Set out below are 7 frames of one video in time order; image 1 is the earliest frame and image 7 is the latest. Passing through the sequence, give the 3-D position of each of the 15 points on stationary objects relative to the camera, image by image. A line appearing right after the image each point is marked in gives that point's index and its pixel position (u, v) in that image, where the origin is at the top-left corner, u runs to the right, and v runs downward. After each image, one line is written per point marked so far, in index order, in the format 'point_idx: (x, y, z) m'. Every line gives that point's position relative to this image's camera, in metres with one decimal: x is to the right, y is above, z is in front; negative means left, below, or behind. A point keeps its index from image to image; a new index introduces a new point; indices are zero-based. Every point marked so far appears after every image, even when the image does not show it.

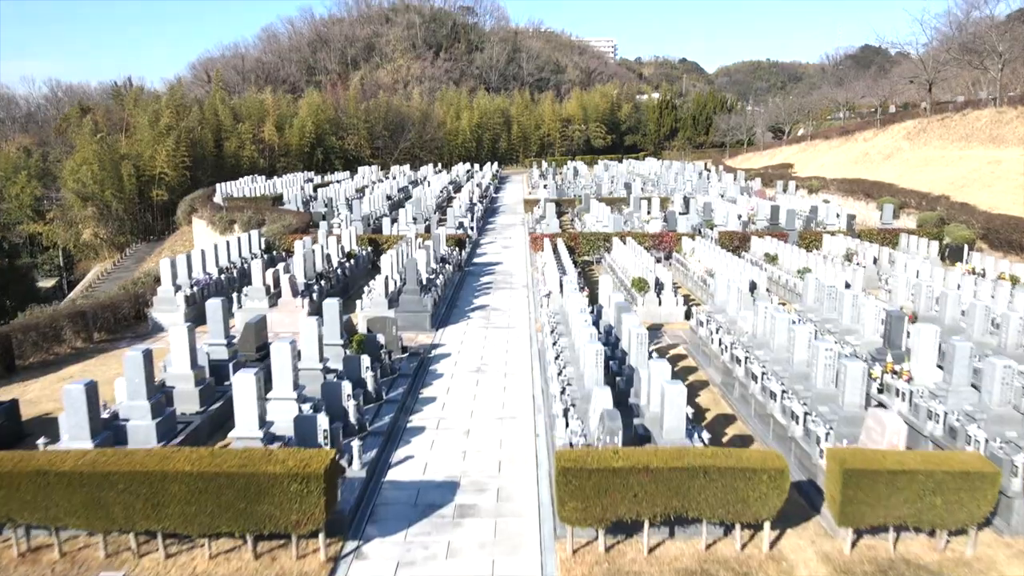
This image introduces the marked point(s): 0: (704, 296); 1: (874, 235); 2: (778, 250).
0: (+3.6, -0.2, +14.1) m
1: (+8.8, +1.3, +18.2) m
2: (+5.8, +0.8, +16.1) m
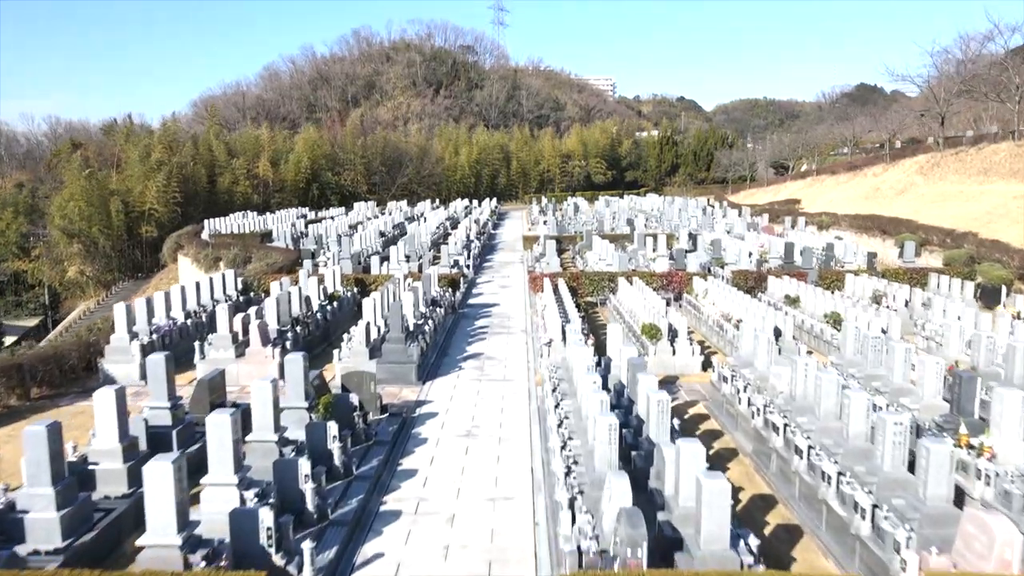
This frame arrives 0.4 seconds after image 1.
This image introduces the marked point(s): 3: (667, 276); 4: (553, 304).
0: (+3.6, -0.9, +12.7) m
1: (+8.8, +0.3, +16.9) m
2: (+5.7, -0.1, +14.8) m
3: (+3.5, +0.3, +17.0) m
4: (+0.8, -0.3, +14.3) m
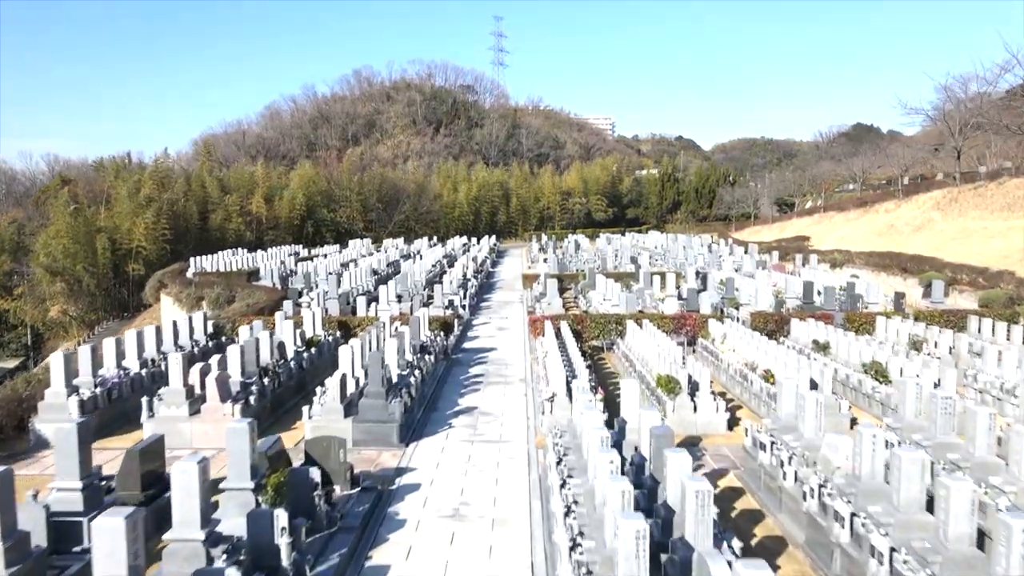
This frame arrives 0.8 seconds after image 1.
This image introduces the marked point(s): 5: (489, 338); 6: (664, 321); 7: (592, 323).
0: (+3.5, -1.6, +11.3) m
1: (+8.7, -0.6, +15.5) m
2: (+5.7, -0.9, +13.3) m
3: (+3.5, -0.6, +15.5) m
4: (+0.7, -1.1, +12.9) m
5: (-0.6, -1.2, +18.2) m
6: (+3.1, -0.7, +15.4) m
7: (+1.6, -0.7, +15.4) m
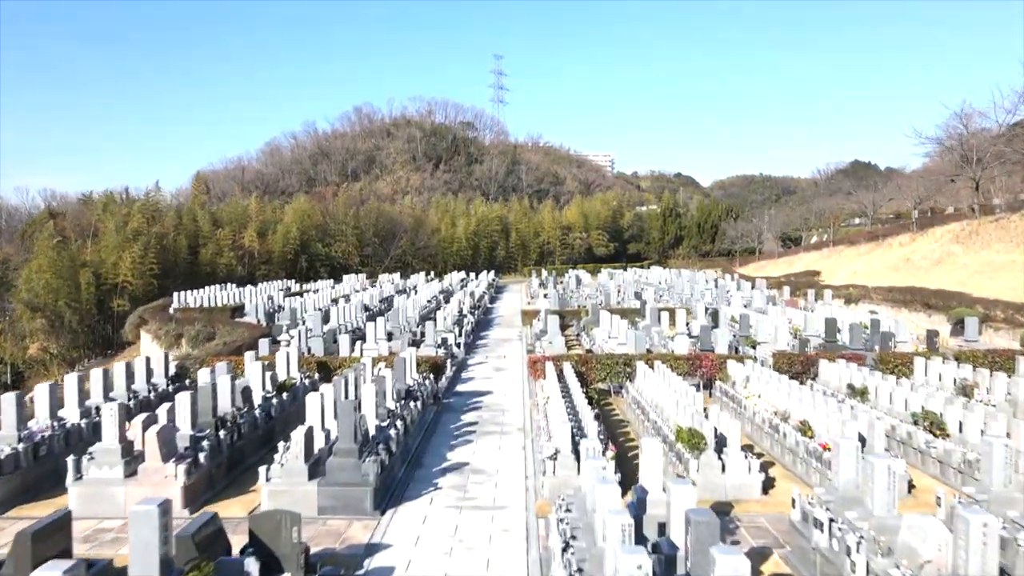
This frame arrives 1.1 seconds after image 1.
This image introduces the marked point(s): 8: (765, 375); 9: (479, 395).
0: (+3.5, -2.1, +9.7) m
1: (+8.7, -1.3, +14.0) m
2: (+5.6, -1.5, +11.9) m
3: (+3.4, -1.3, +14.1) m
4: (+0.7, -1.6, +11.4) m
5: (-0.6, -2.1, +16.7) m
6: (+3.1, -1.4, +13.9) m
7: (+1.6, -1.4, +14.0) m
8: (+4.1, -1.4, +12.2) m
9: (-0.7, -2.1, +14.8) m
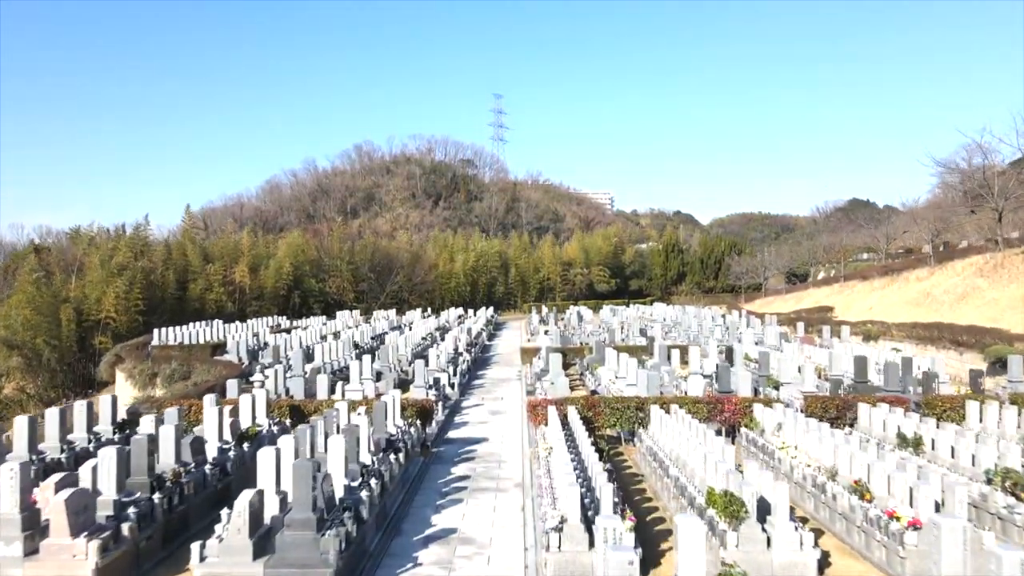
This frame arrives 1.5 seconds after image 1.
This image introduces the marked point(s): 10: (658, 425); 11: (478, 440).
0: (+3.5, -2.5, +8.1) m
1: (+8.6, -1.9, +12.4) m
2: (+5.6, -1.9, +10.3) m
3: (+3.4, -1.9, +12.5) m
4: (+0.7, -2.1, +9.8) m
5: (-0.7, -2.8, +15.1) m
6: (+3.1, -2.0, +12.4) m
7: (+1.6, -2.0, +12.4) m
8: (+4.1, -1.9, +10.6) m
9: (-0.7, -2.7, +13.2) m
10: (+2.2, -2.1, +11.4) m
11: (-0.6, -2.7, +13.4) m
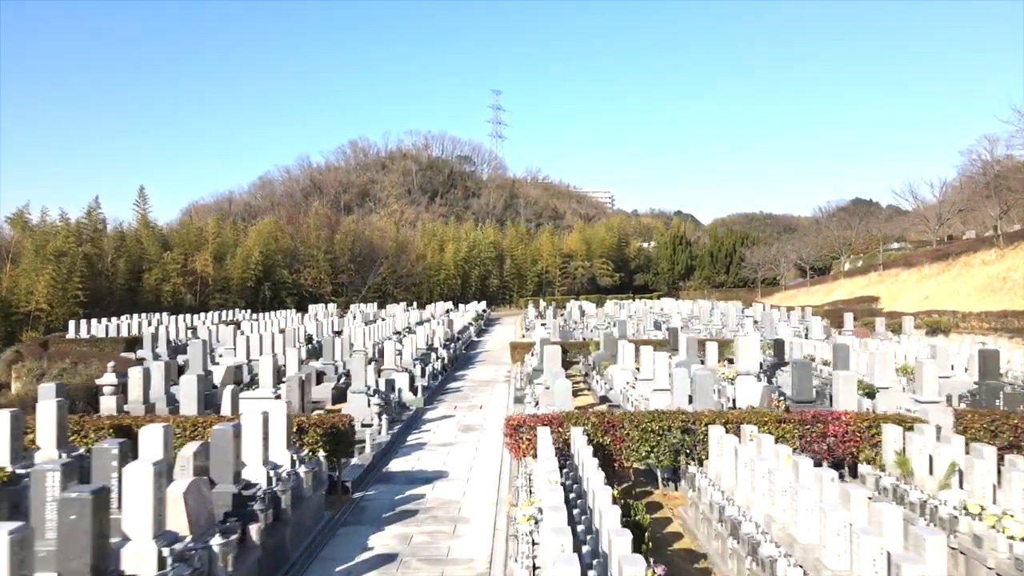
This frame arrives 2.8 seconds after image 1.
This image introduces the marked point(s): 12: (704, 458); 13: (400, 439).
0: (+3.1, -1.9, +3.3) m
1: (+8.3, -1.3, +7.7) m
2: (+5.2, -1.4, +5.5) m
3: (+3.1, -1.3, +7.7) m
4: (+0.3, -1.5, +5.0) m
5: (-1.0, -2.2, +10.3) m
6: (+2.7, -1.4, +7.6) m
7: (+1.2, -1.5, +7.6) m
8: (+3.7, -1.3, +5.8) m
9: (-1.0, -2.2, +8.4) m
10: (+1.9, -1.5, +6.6) m
11: (-0.9, -2.2, +8.6) m
12: (+1.9, -1.7, +7.5) m
13: (-1.6, -2.2, +11.0) m
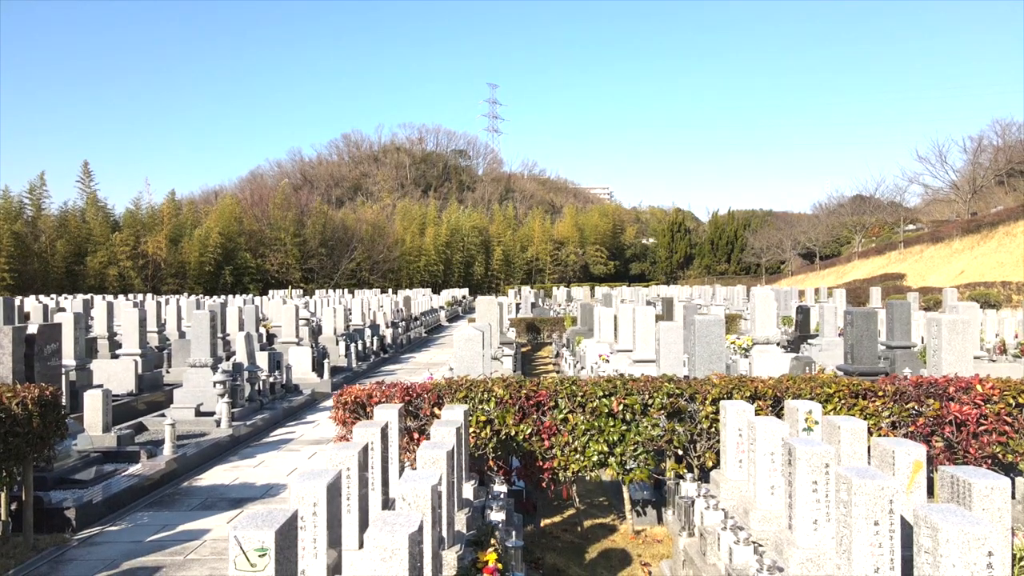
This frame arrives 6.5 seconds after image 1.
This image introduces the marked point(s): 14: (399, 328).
0: (+2.2, -1.2, -0.2) m
1: (+7.4, -0.5, +4.1) m
2: (+4.4, -0.6, +1.9) m
3: (+2.2, -0.6, +4.1) m
4: (-0.5, -0.8, +1.4) m
5: (-1.9, -1.5, +6.8) m
6: (+1.8, -0.6, +4.0) m
7: (+0.3, -0.7, +4.0) m
8: (+2.9, -0.6, +2.2) m
9: (-1.9, -1.4, +4.9) m
10: (+1.0, -0.8, +3.1) m
11: (-1.8, -1.4, +5.1) m
12: (+1.0, -0.9, +3.9) m
13: (-2.5, -1.4, +7.4) m
14: (-2.7, -1.0, +17.8) m
